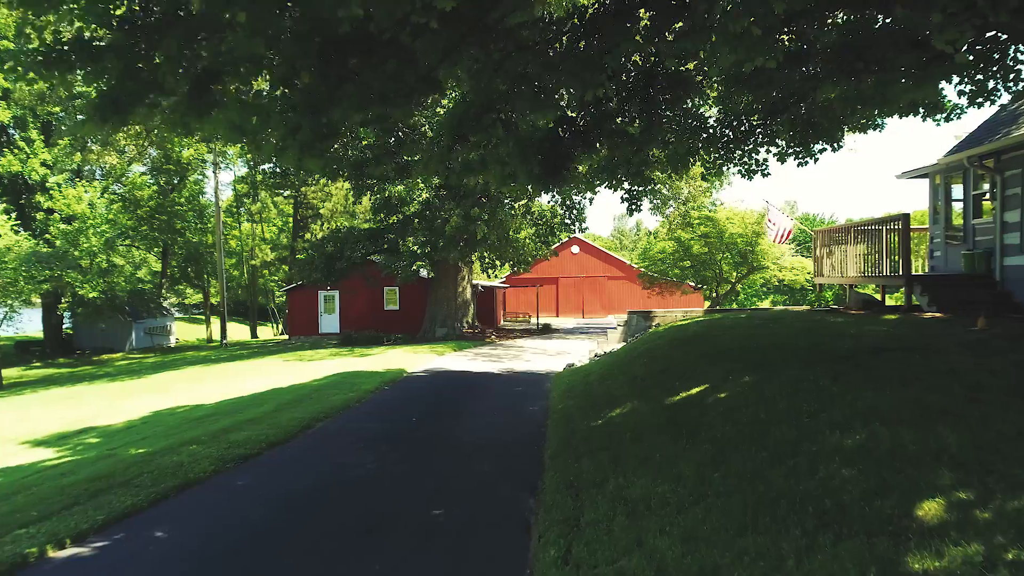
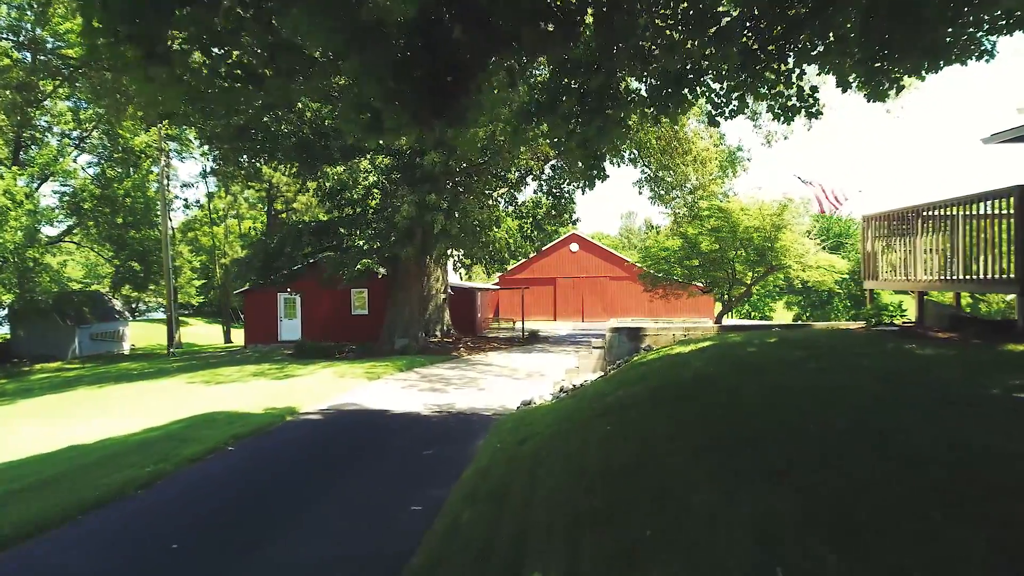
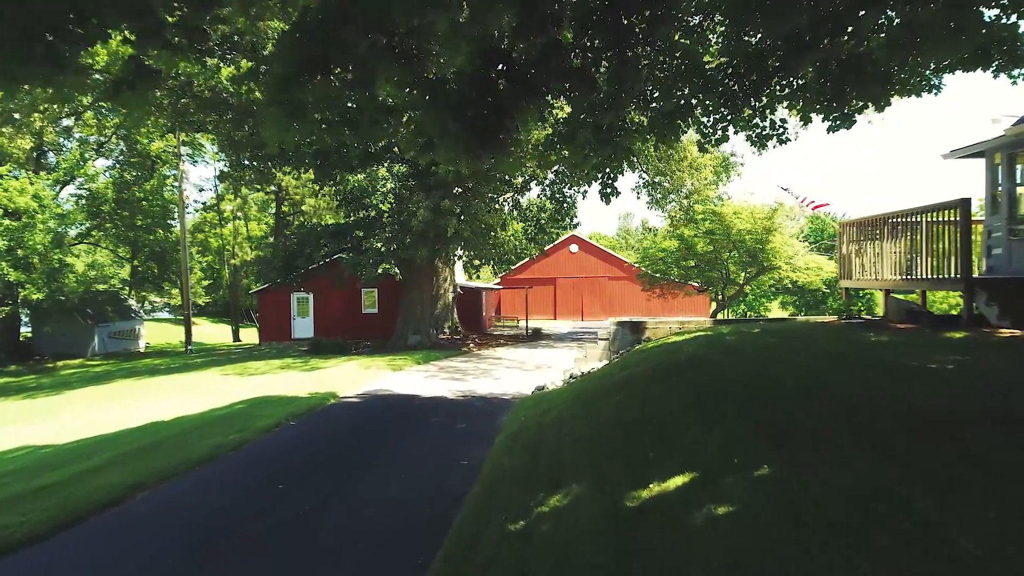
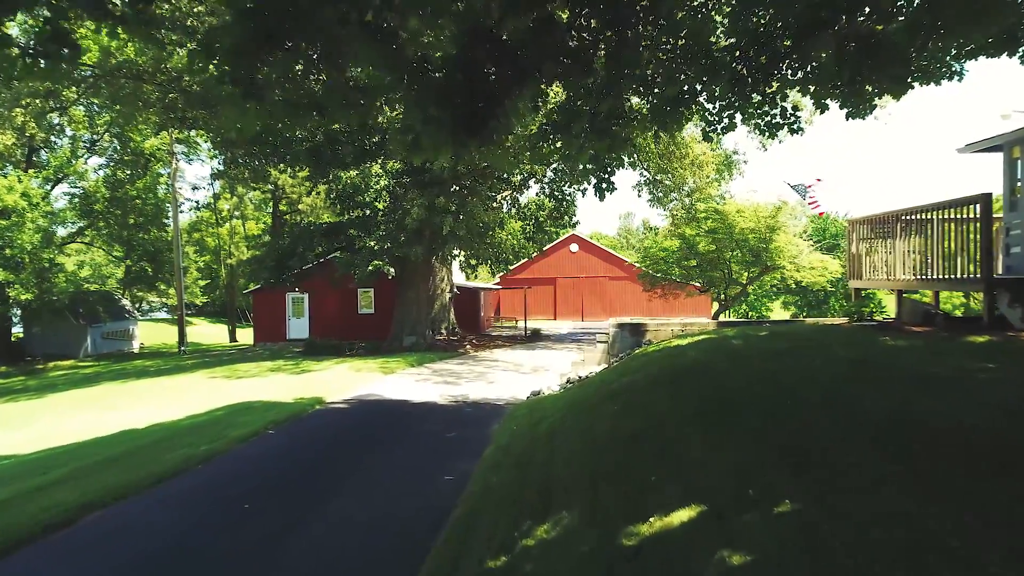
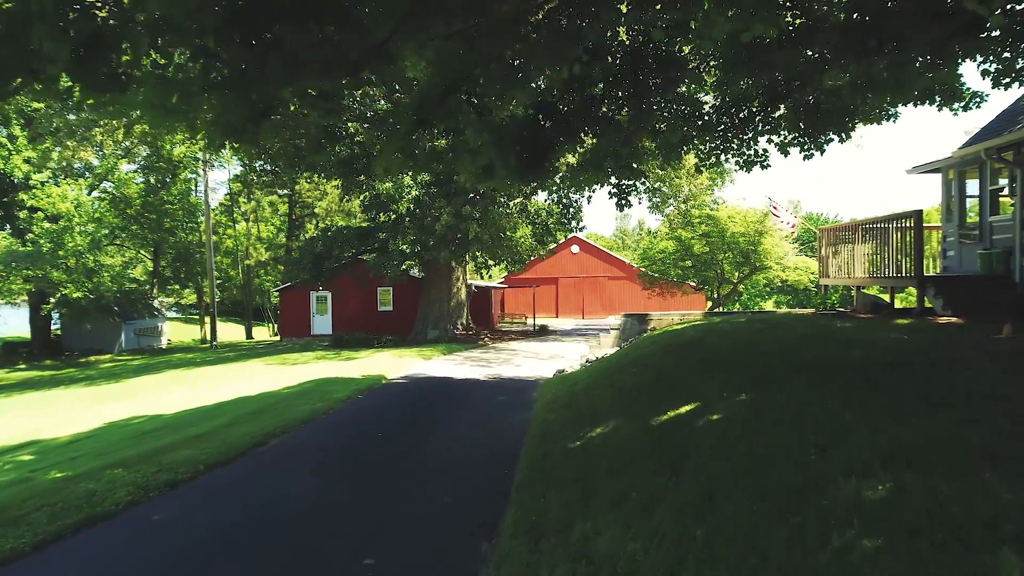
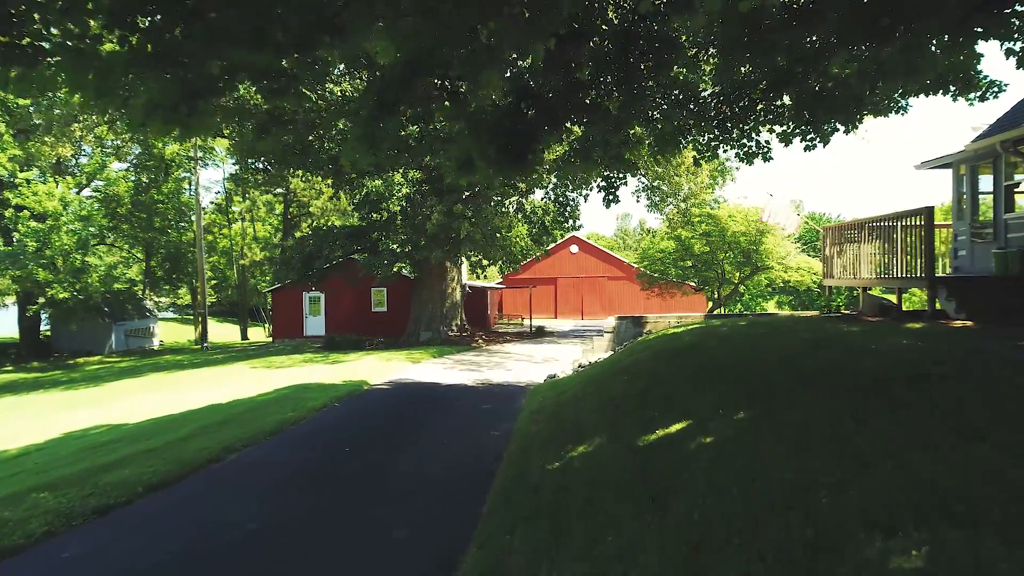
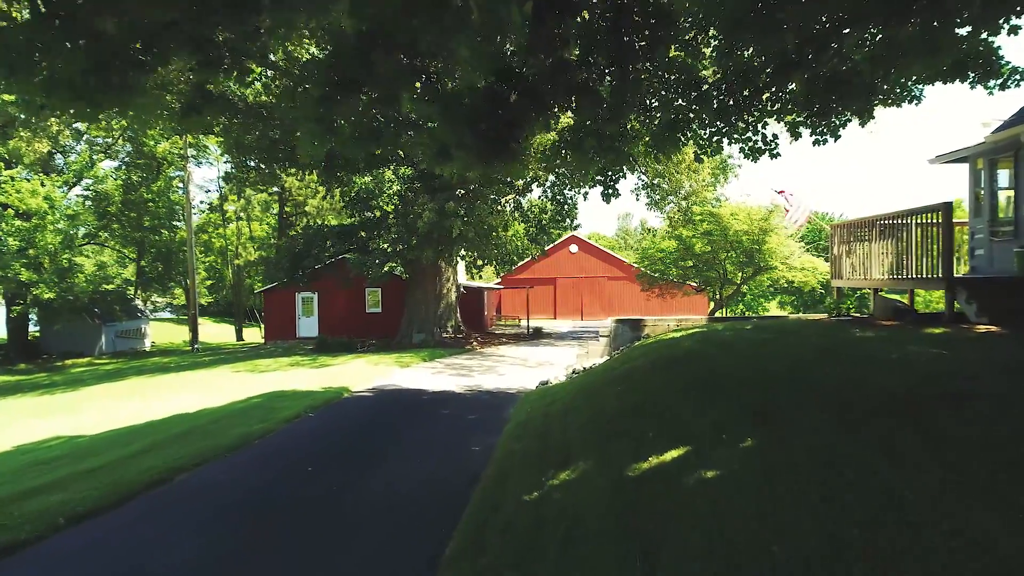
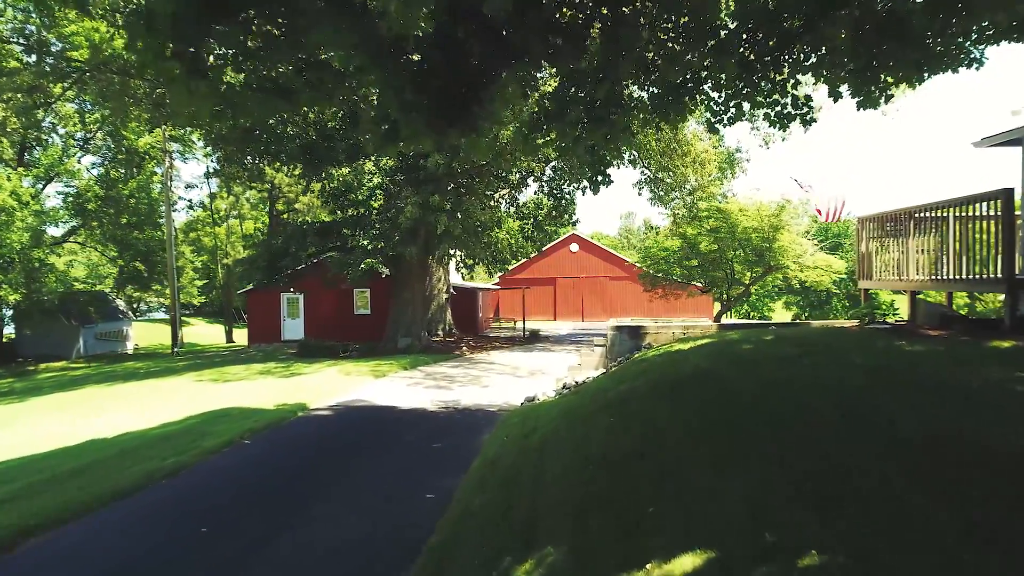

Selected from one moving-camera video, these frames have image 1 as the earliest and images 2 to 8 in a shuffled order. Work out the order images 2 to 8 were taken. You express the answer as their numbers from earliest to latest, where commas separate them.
5, 6, 7, 3, 4, 8, 2
